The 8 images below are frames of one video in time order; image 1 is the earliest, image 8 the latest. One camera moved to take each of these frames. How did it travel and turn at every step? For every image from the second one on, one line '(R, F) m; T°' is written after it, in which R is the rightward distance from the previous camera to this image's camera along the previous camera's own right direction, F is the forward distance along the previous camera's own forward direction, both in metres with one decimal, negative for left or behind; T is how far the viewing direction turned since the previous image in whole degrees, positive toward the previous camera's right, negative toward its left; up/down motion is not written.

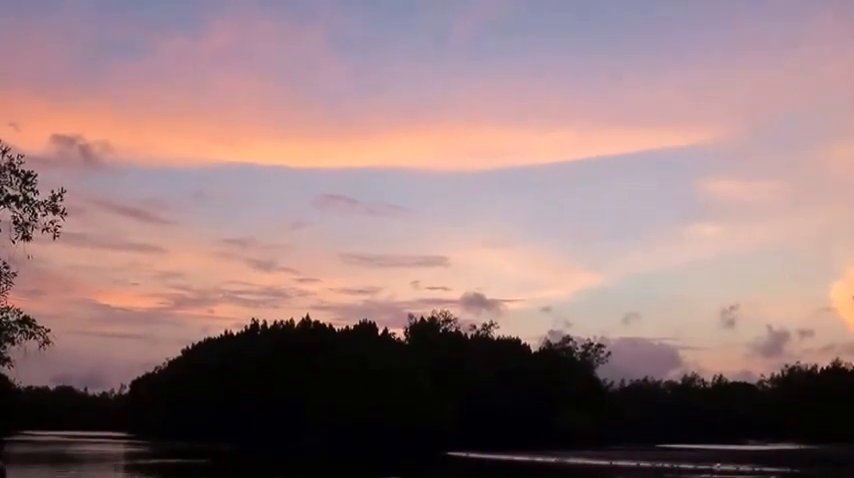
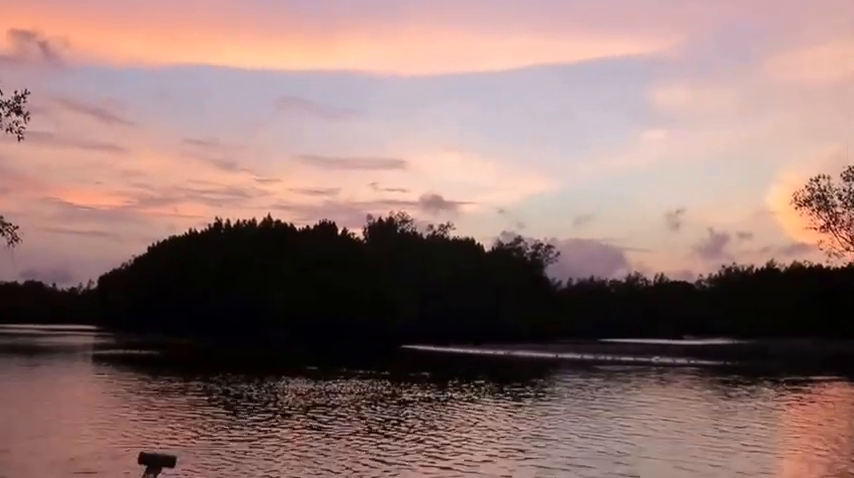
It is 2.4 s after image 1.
(+1.0, -1.9) m; +2°
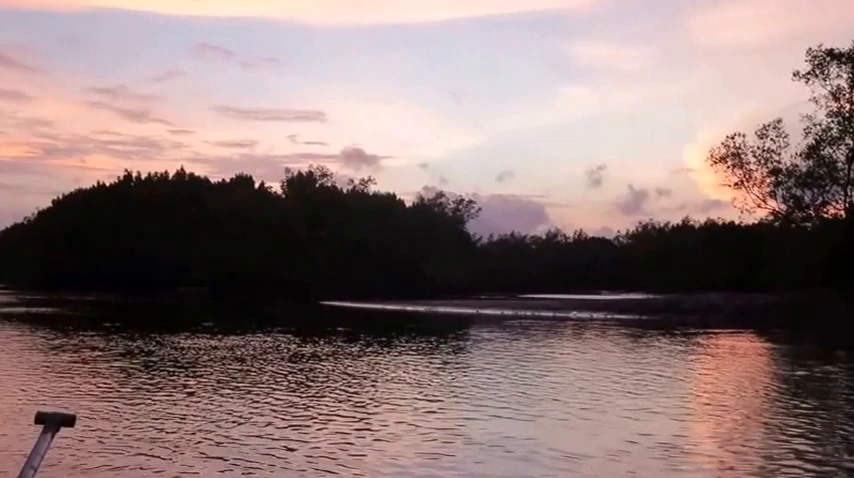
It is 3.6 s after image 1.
(+0.9, +0.7) m; +4°
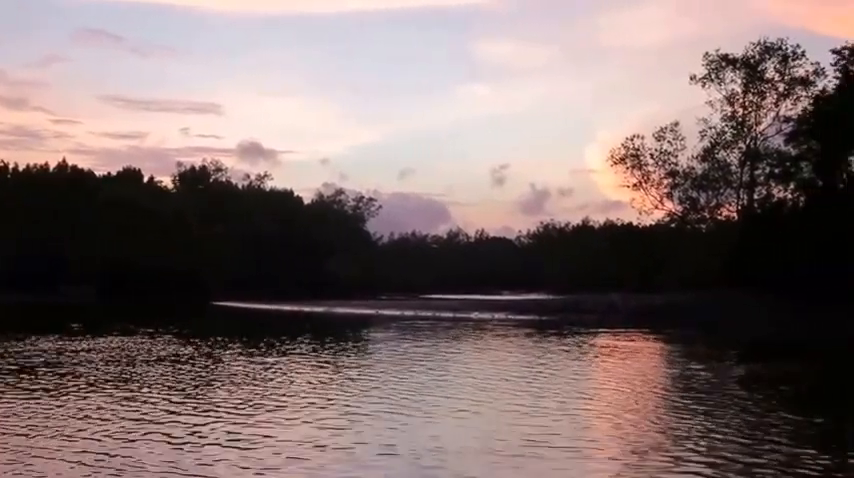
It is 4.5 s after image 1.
(+0.7, +1.2) m; +6°
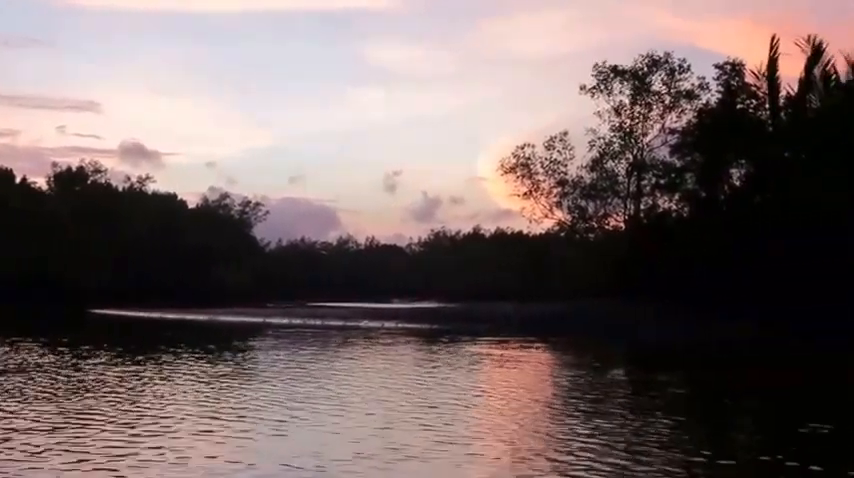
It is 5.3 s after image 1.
(+0.1, +0.8) m; +7°
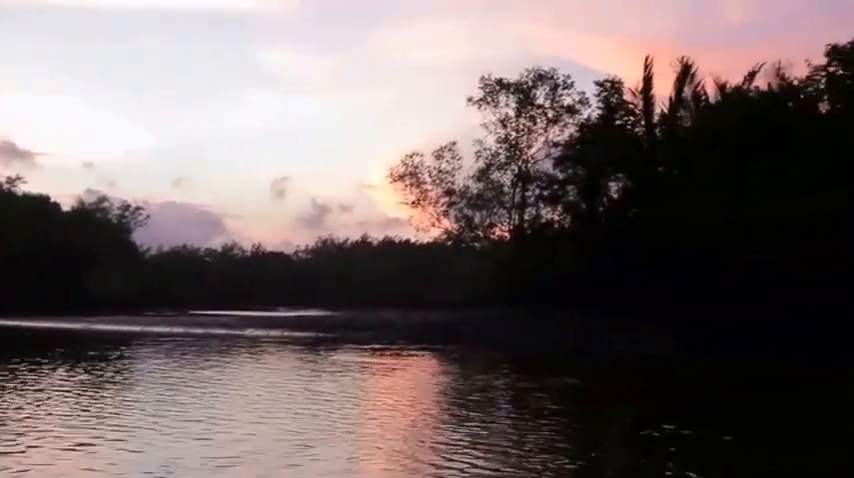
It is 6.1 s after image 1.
(0.0, 0.0) m; +7°
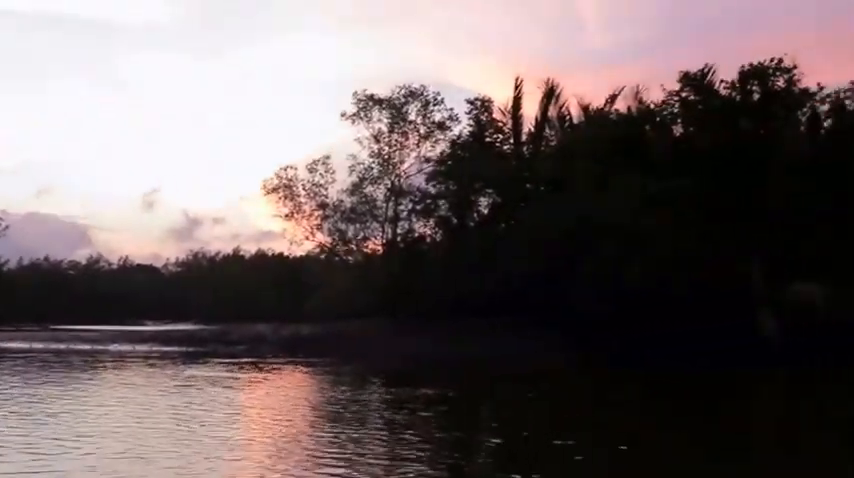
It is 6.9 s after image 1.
(+0.1, -0.5) m; +8°
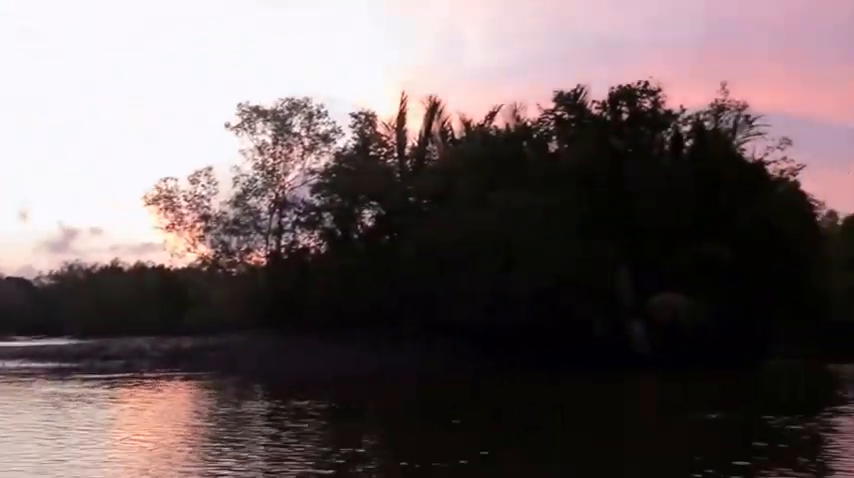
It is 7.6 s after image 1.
(0.0, -0.7) m; +8°
